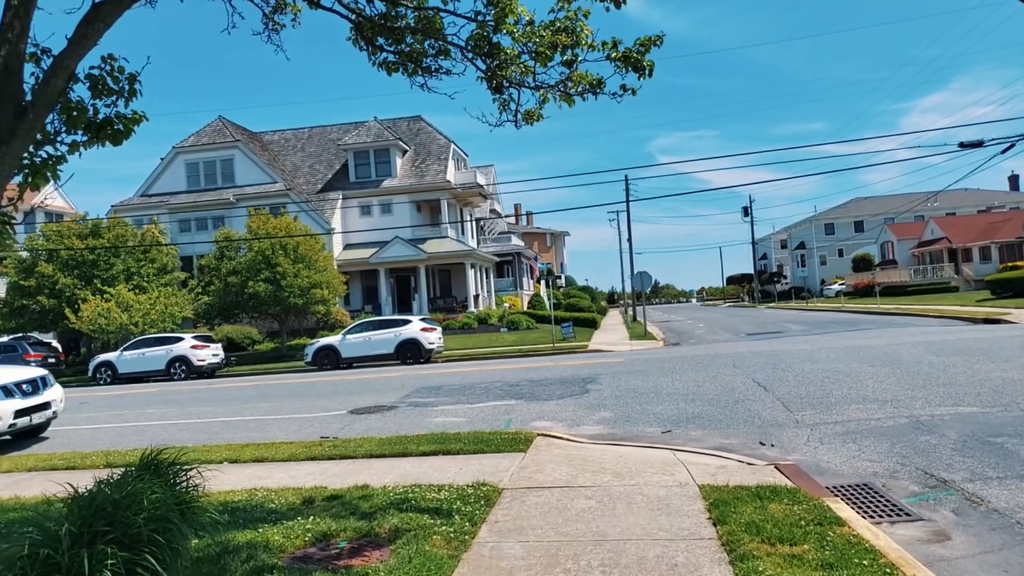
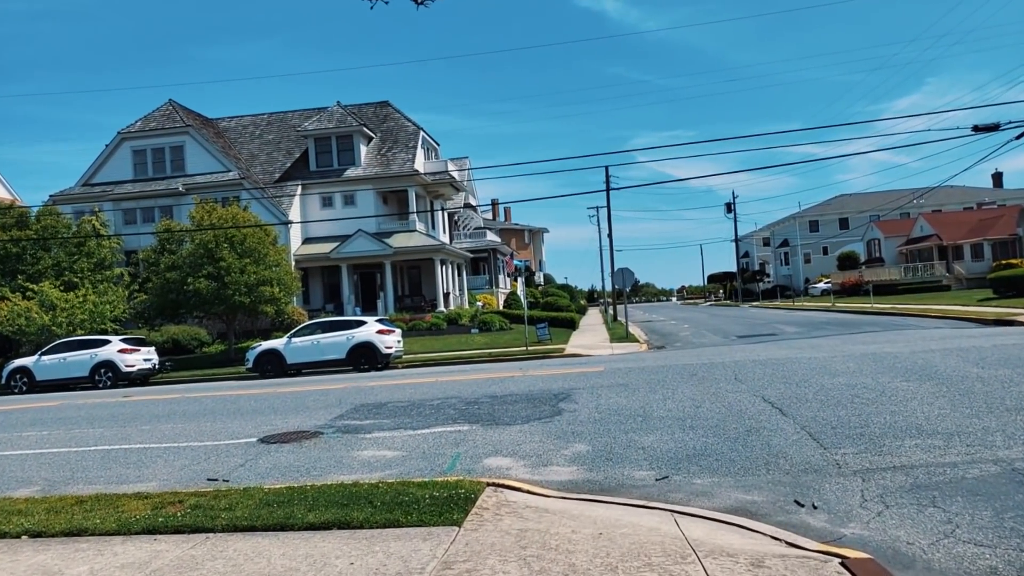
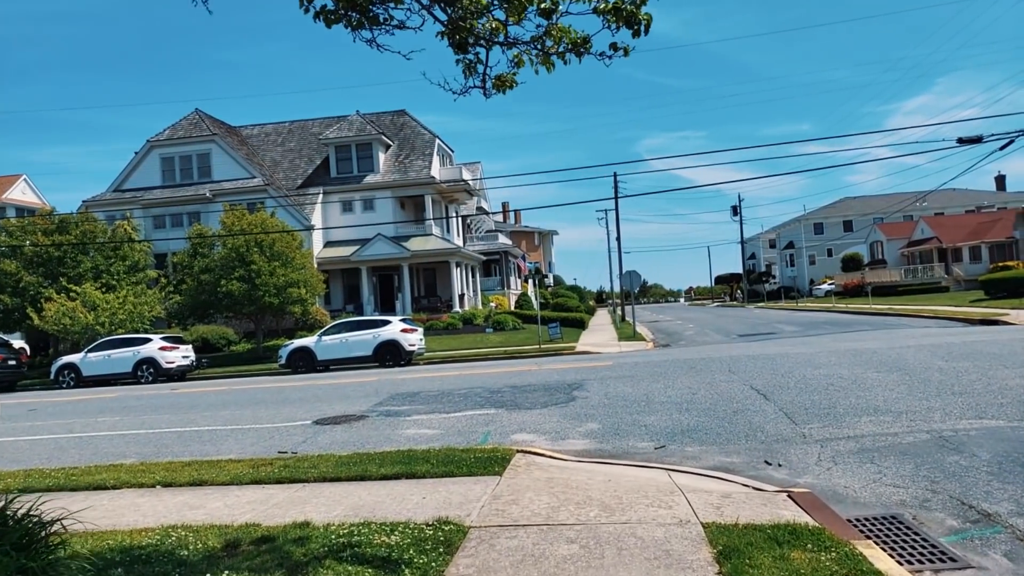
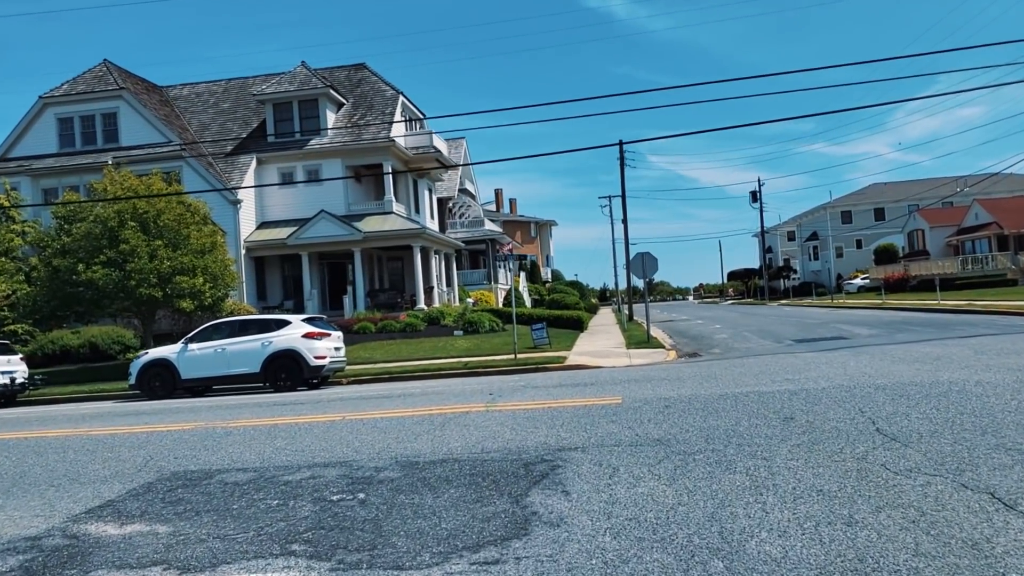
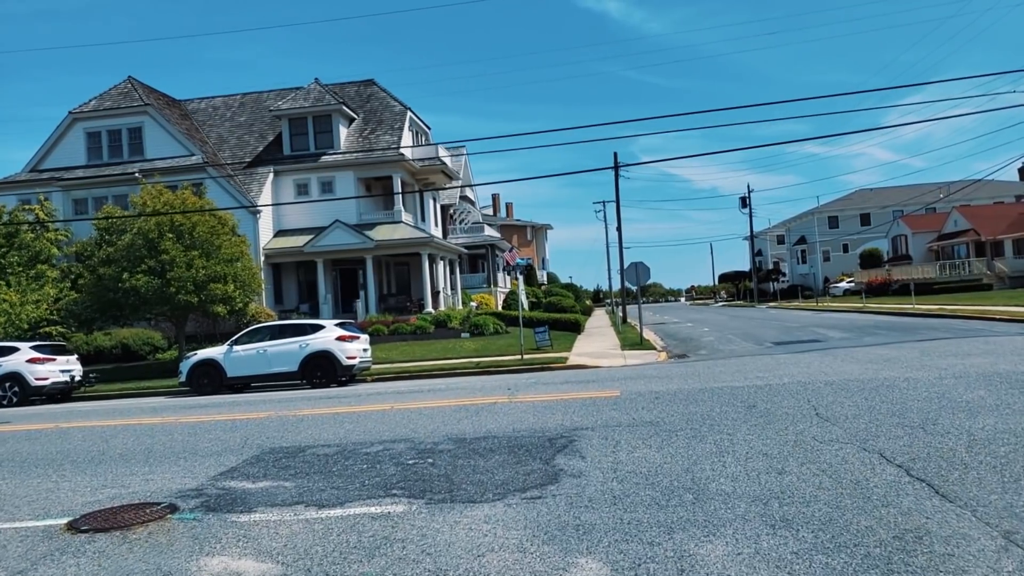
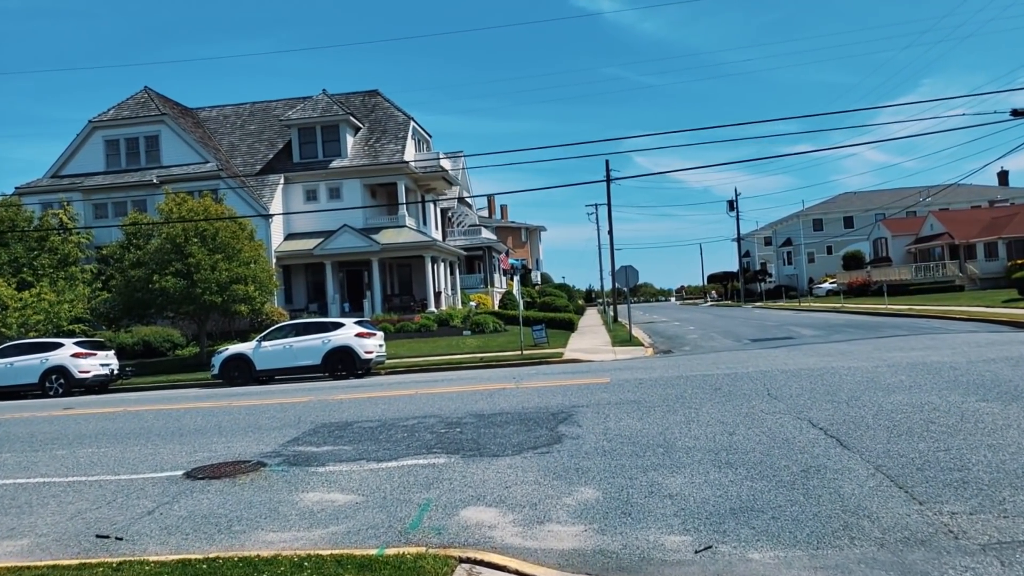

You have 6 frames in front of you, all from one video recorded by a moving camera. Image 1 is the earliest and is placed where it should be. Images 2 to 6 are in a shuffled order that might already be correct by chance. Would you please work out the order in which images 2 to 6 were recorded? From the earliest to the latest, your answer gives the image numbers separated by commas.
3, 2, 6, 5, 4
